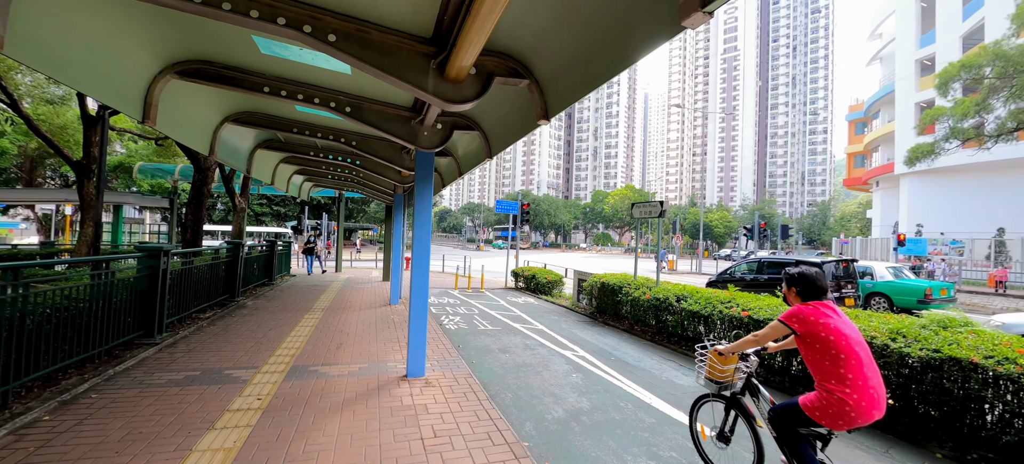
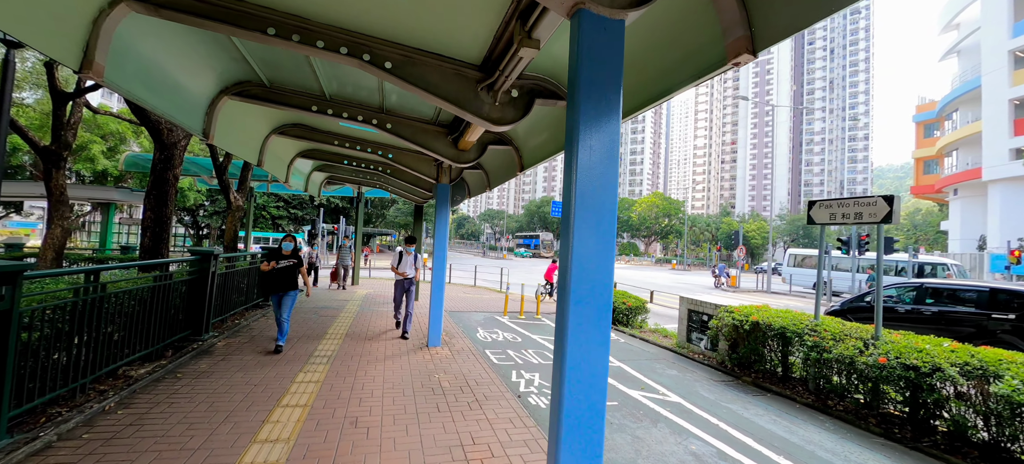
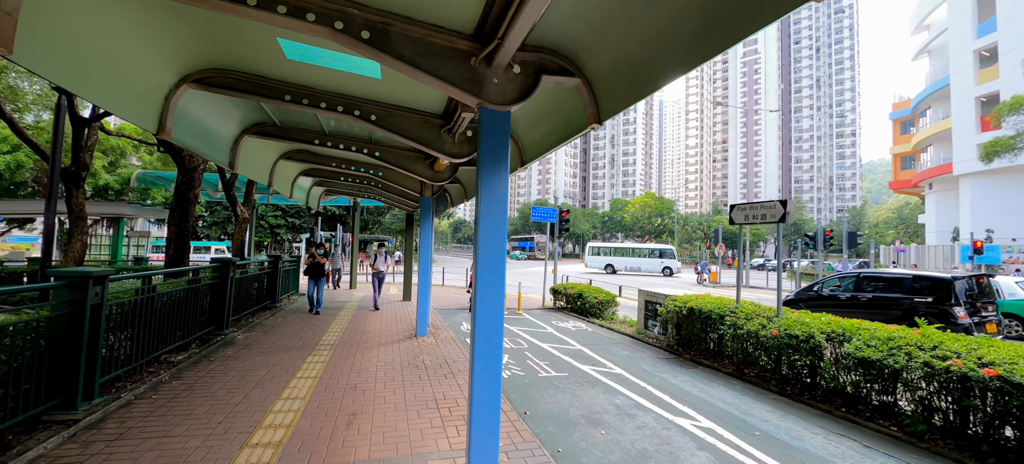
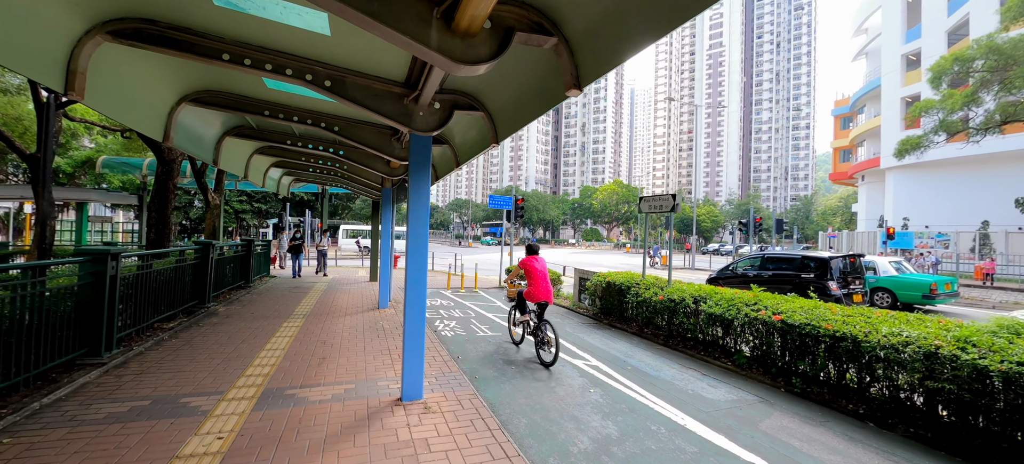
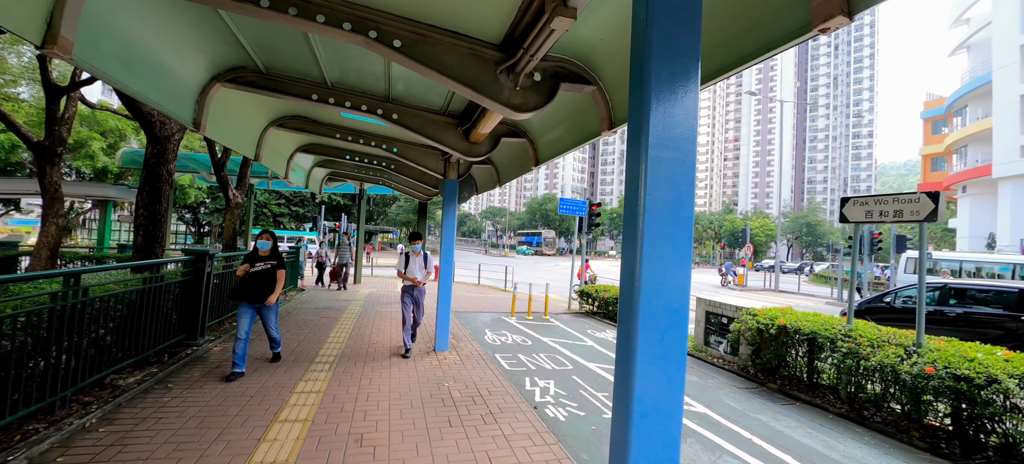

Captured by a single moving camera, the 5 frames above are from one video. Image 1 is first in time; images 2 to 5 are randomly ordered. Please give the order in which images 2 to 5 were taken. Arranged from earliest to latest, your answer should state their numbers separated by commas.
4, 3, 2, 5
